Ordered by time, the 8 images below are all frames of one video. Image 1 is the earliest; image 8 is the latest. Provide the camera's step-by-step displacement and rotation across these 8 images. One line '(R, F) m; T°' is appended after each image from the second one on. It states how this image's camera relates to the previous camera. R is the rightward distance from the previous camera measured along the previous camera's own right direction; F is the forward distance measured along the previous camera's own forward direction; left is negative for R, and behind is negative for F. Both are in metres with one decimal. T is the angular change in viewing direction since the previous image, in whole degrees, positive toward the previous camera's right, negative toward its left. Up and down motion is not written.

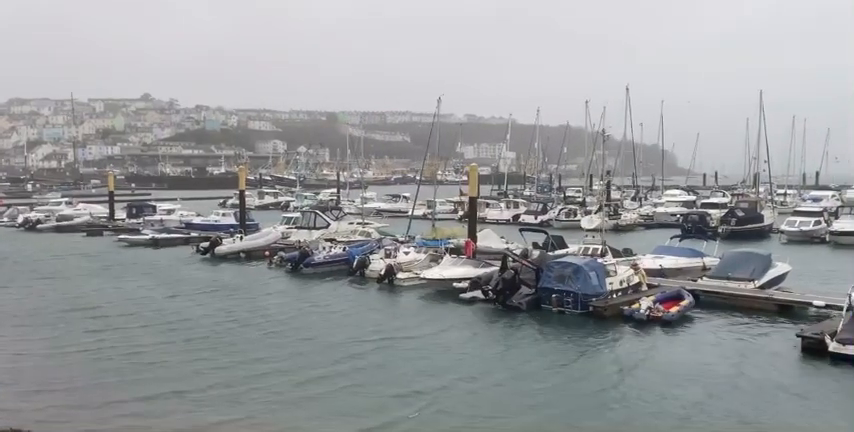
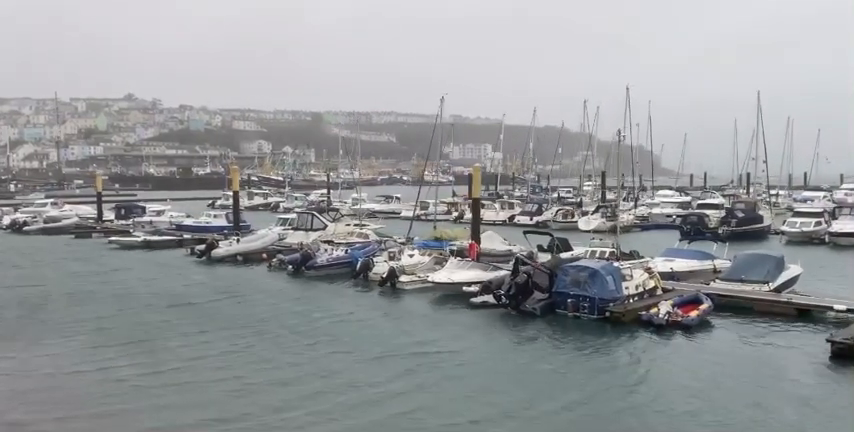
(-0.8, +0.6) m; +1°
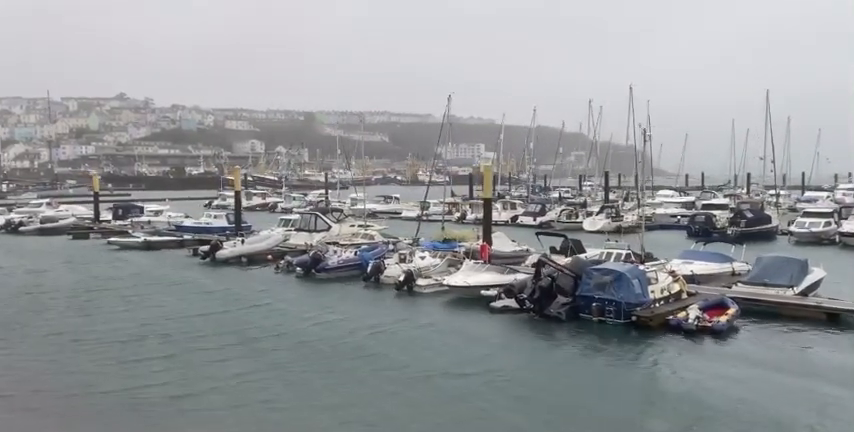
(-0.8, +0.7) m; +1°
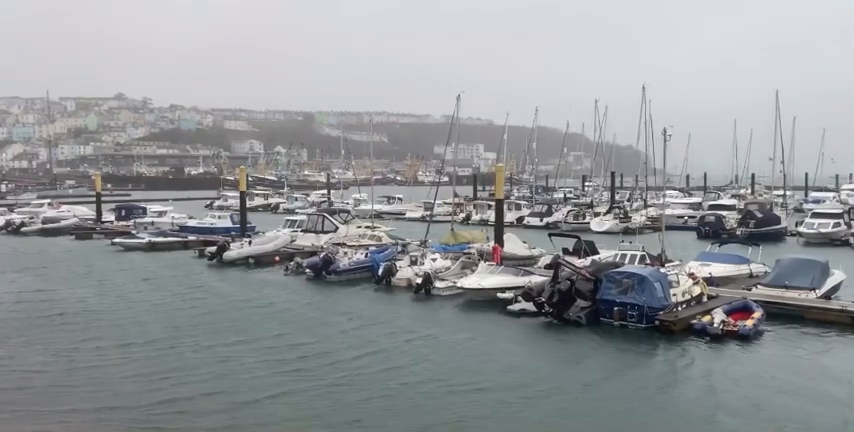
(-0.6, +0.4) m; 0°
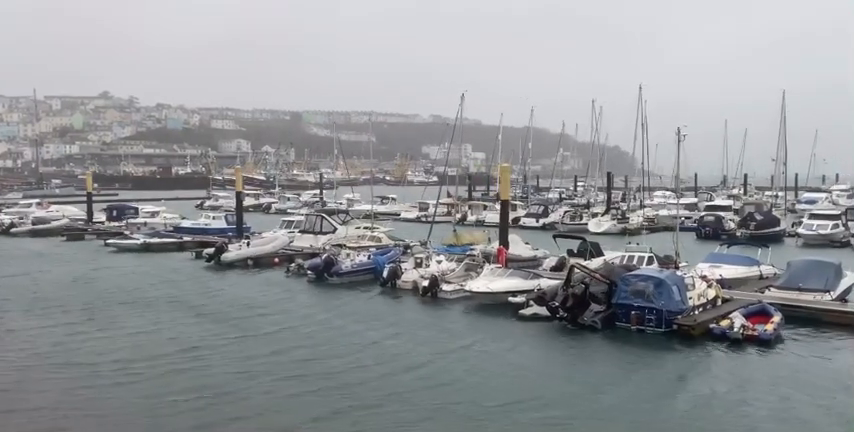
(-0.7, +0.5) m; +1°
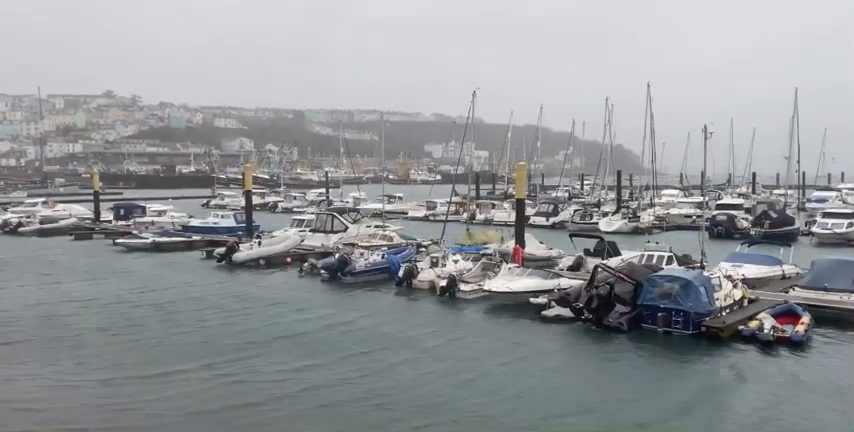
(-0.5, +0.4) m; 0°
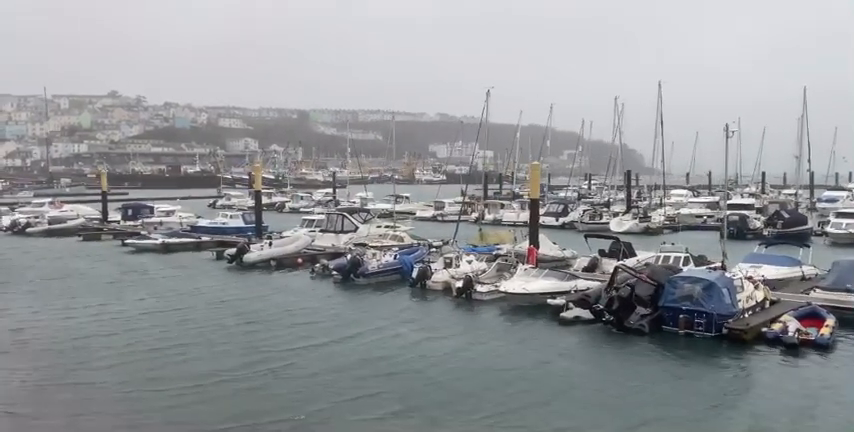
(-0.4, +0.3) m; 0°
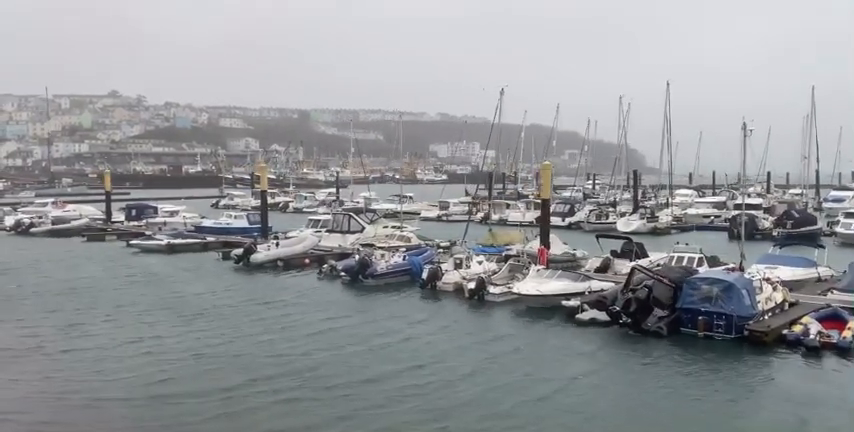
(-0.4, +0.3) m; 0°
